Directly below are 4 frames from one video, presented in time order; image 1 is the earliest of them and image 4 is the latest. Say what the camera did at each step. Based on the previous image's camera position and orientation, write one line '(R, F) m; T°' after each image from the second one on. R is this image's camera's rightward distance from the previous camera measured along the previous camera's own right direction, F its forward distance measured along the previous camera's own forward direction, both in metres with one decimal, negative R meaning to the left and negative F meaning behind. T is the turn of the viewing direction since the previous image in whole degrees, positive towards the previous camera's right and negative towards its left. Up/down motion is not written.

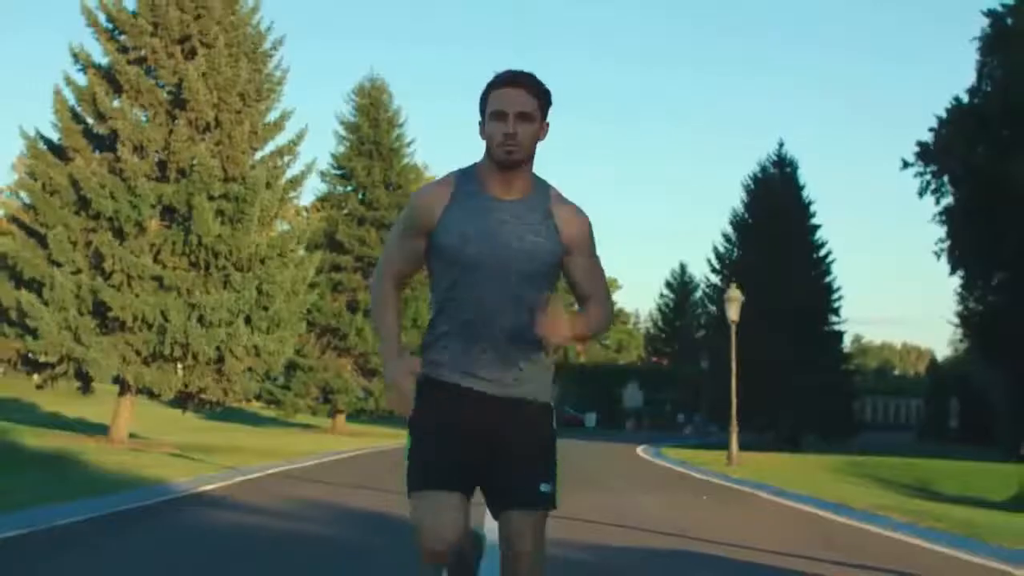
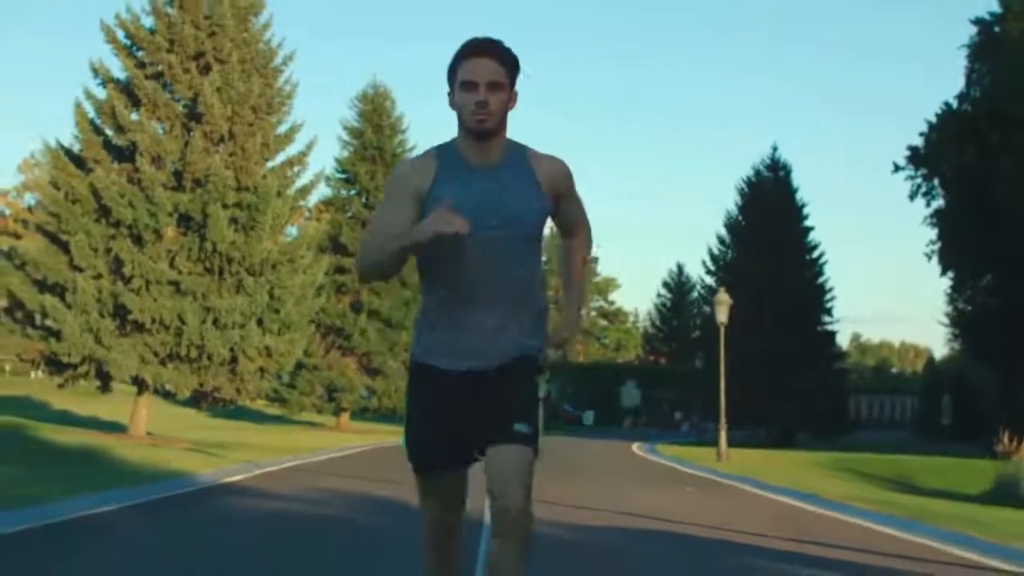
(0.0, -0.9) m; 0°
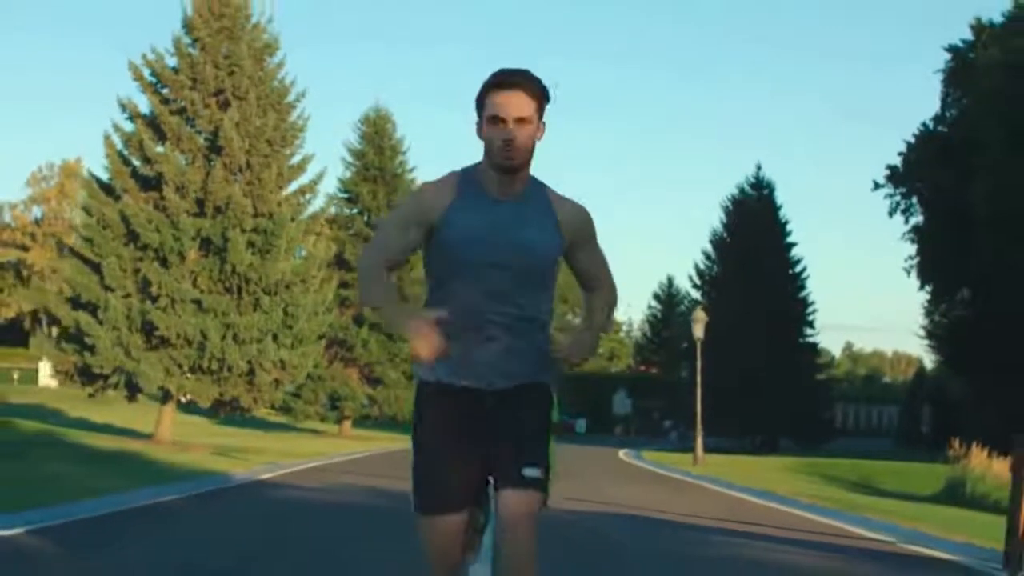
(0.0, -1.7) m; 0°
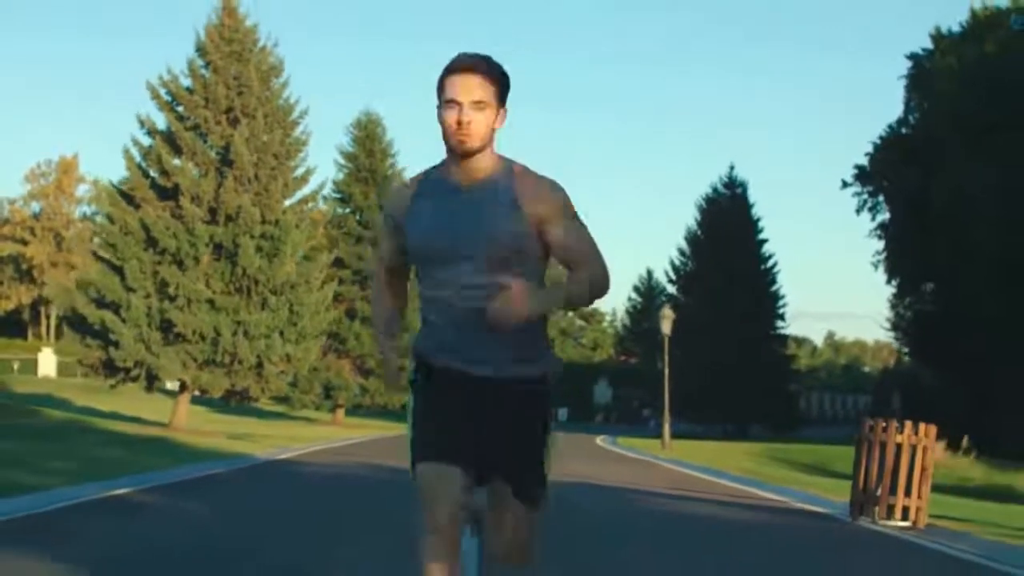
(0.0, -2.1) m; +1°
